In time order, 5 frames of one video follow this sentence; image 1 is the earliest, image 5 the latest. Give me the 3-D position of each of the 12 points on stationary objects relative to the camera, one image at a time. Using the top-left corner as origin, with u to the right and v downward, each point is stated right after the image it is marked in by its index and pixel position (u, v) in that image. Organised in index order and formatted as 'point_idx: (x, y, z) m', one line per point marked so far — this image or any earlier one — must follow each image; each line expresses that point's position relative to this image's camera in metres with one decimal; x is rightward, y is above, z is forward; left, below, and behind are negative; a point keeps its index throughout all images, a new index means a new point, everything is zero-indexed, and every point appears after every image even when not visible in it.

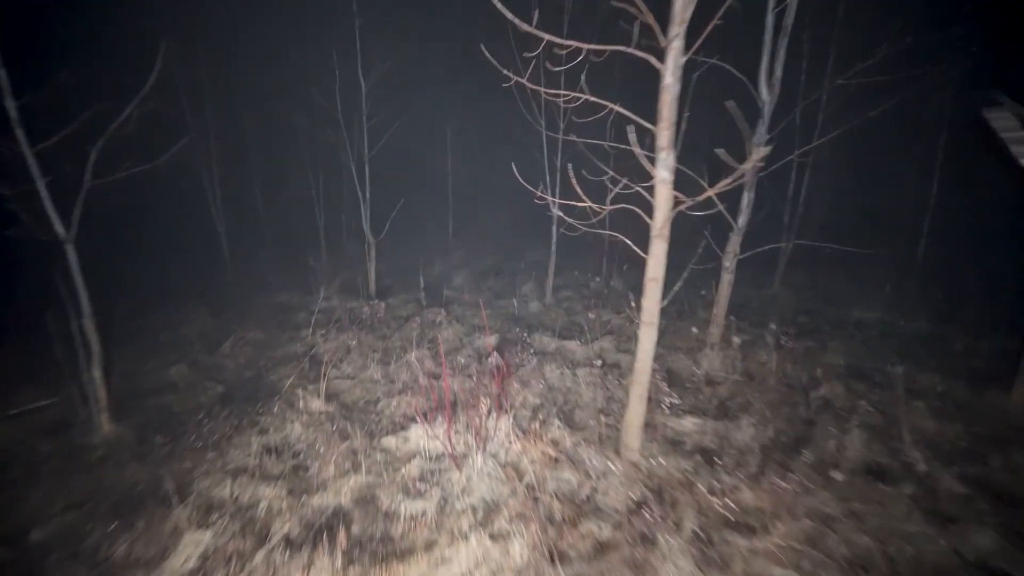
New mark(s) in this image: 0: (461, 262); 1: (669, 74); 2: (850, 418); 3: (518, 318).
0: (-2.5, +1.3, +17.3) m
1: (+1.7, +2.3, +3.8) m
2: (+5.1, -2.0, +5.4) m
3: (+0.2, -1.0, +10.7) m
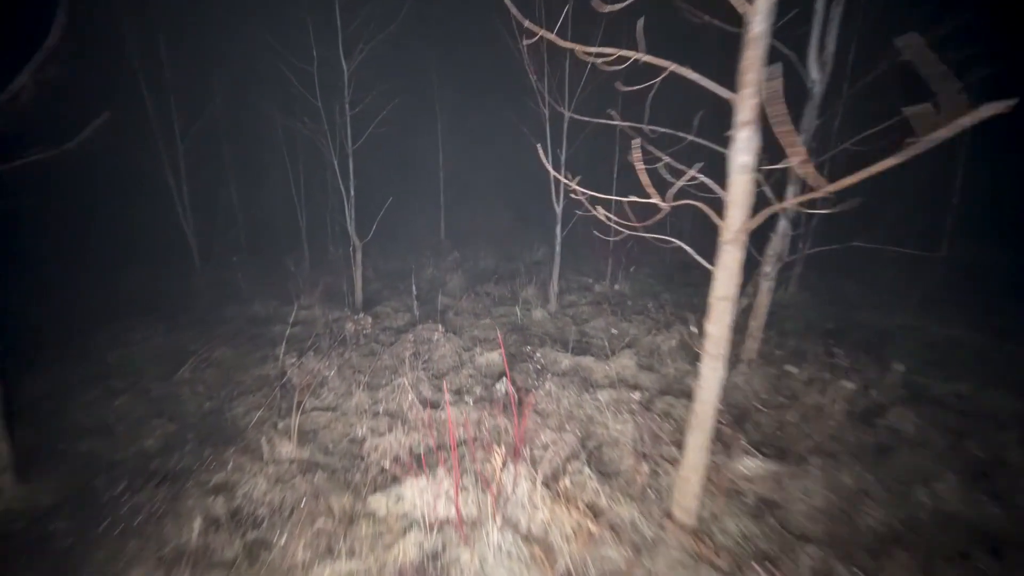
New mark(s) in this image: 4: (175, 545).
0: (-2.6, +1.1, +16.1) m
1: (+1.9, +2.1, +2.8) m
2: (+5.3, -2.1, +4.5) m
3: (+0.3, -1.2, +9.7) m
4: (-3.4, -2.6, +3.6) m
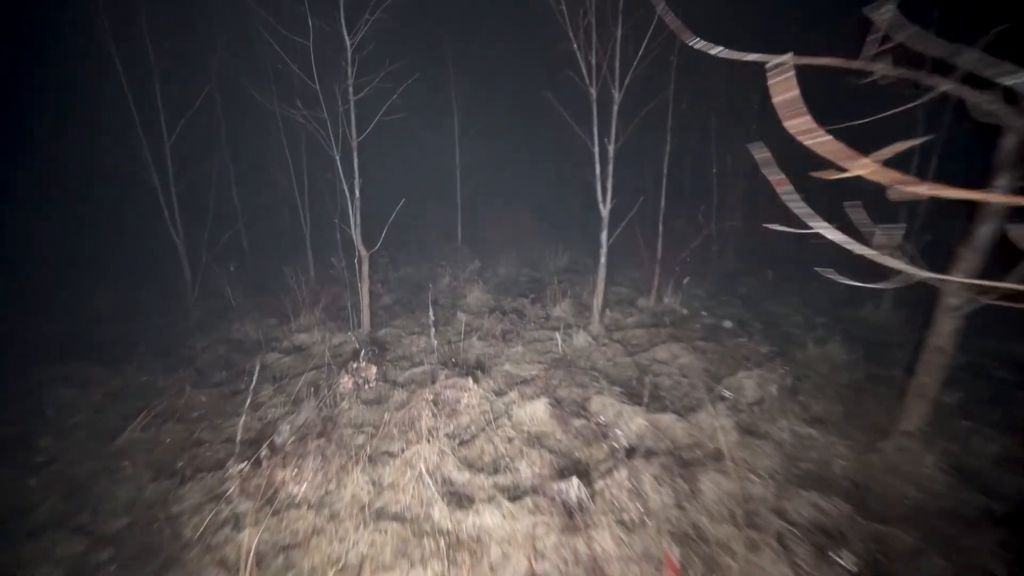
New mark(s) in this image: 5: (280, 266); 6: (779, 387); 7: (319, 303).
0: (-1.5, +0.6, +14.2) m
1: (+2.6, +1.6, +0.8) m
2: (+6.0, -2.6, +2.3) m
3: (+1.2, -1.7, +7.7) m
4: (-2.8, -3.1, +1.8) m
5: (-8.7, +0.8, +13.4) m
6: (+4.8, -1.8, +6.5) m
7: (-5.8, -0.5, +10.7) m
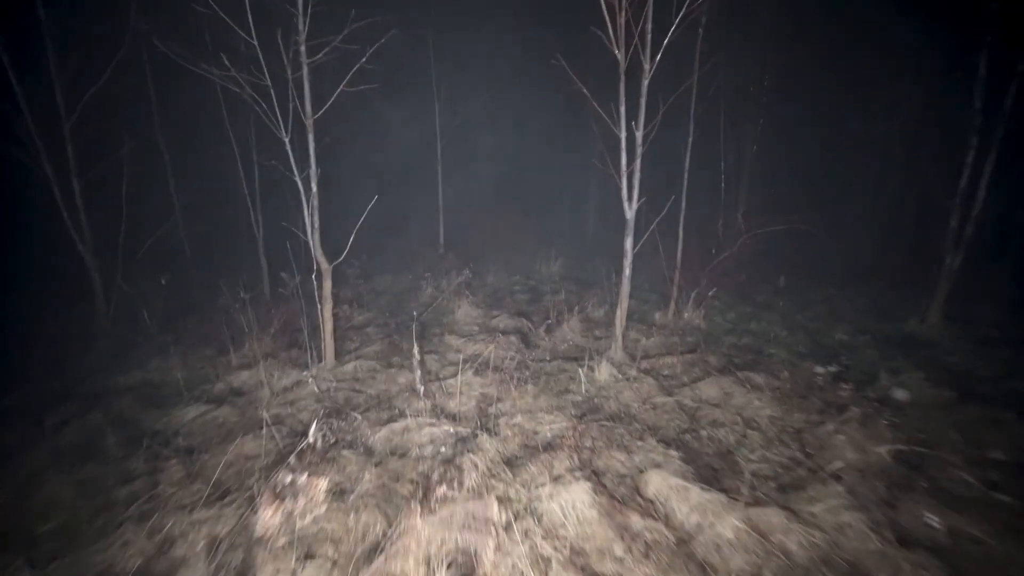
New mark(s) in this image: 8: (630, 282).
0: (-1.7, +0.1, +12.3) m
1: (+3.2, +1.2, -0.9) m
2: (+6.6, -2.9, +0.8) m
3: (+1.4, -2.1, +5.9) m
4: (-2.2, -3.5, -0.3) m
5: (-8.8, +0.2, +11.0) m
6: (+5.1, -2.2, +4.9) m
7: (-5.7, -1.0, +8.4) m
8: (+2.6, +0.1, +8.0) m
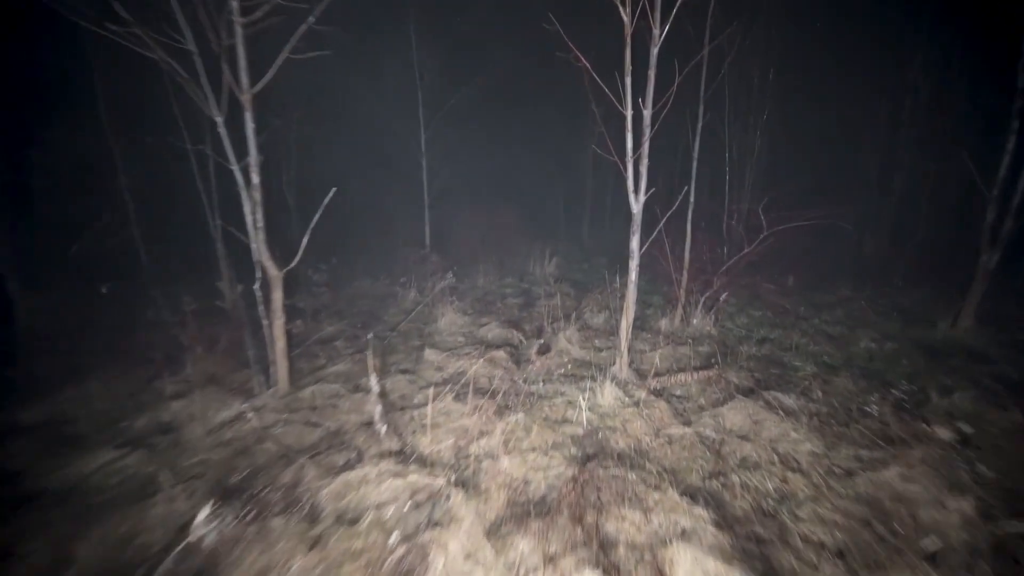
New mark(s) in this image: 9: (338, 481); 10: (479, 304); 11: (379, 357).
0: (-2.0, 0.0, +11.1) m
1: (+3.0, +1.1, -2.0) m
2: (+6.5, -3.1, -0.2) m
3: (+1.2, -2.3, +4.8) m
4: (-2.2, -3.7, -1.5) m
5: (-9.1, 0.0, +9.6) m
6: (+4.9, -2.3, +3.8) m
7: (-6.0, -1.2, +7.2) m
8: (+2.4, 0.0, +6.9) m
9: (-2.2, -2.3, +4.1) m
10: (-0.9, -0.4, +10.3) m
11: (-2.8, -1.4, +7.5) m
